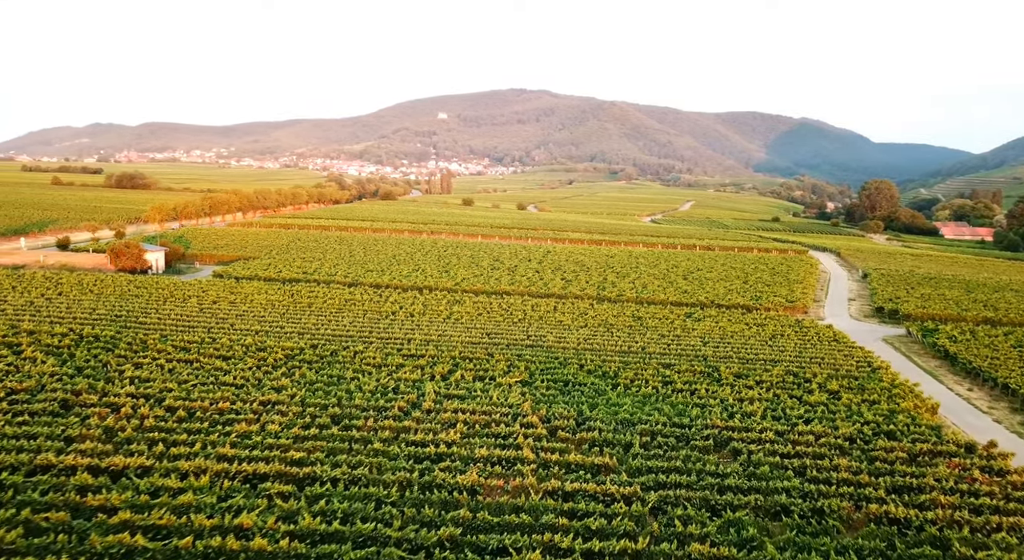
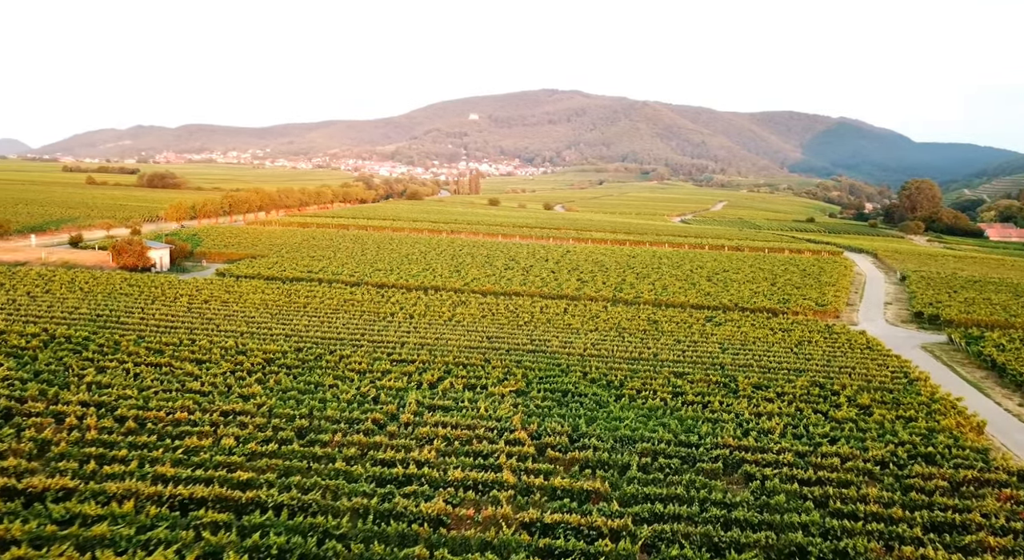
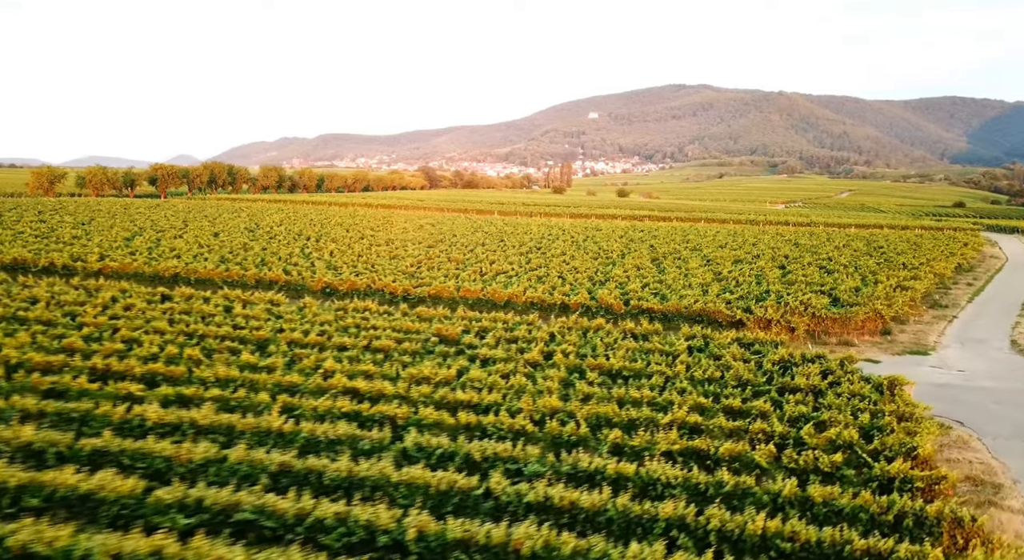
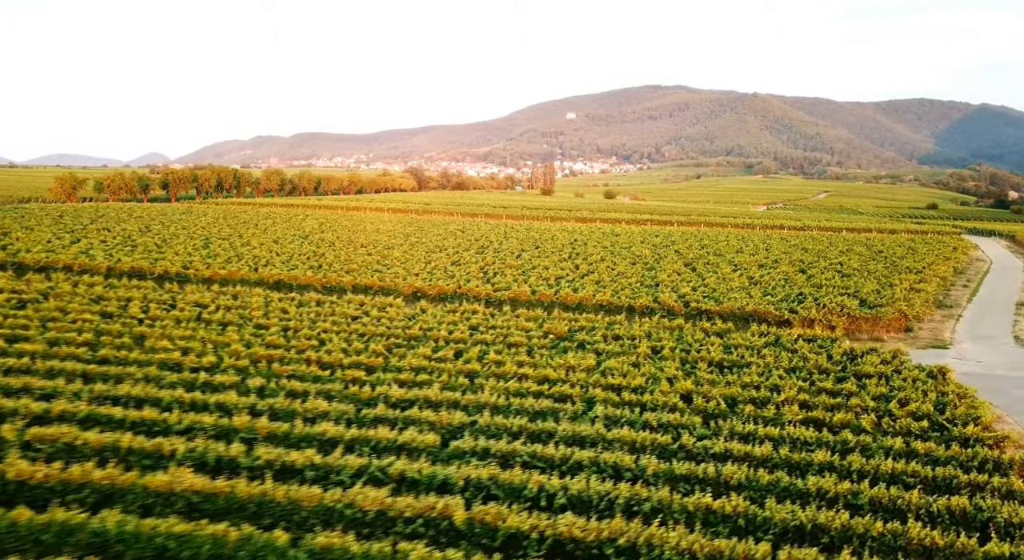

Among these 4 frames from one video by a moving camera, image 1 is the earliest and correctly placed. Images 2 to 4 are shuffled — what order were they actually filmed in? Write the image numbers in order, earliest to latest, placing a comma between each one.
2, 4, 3
